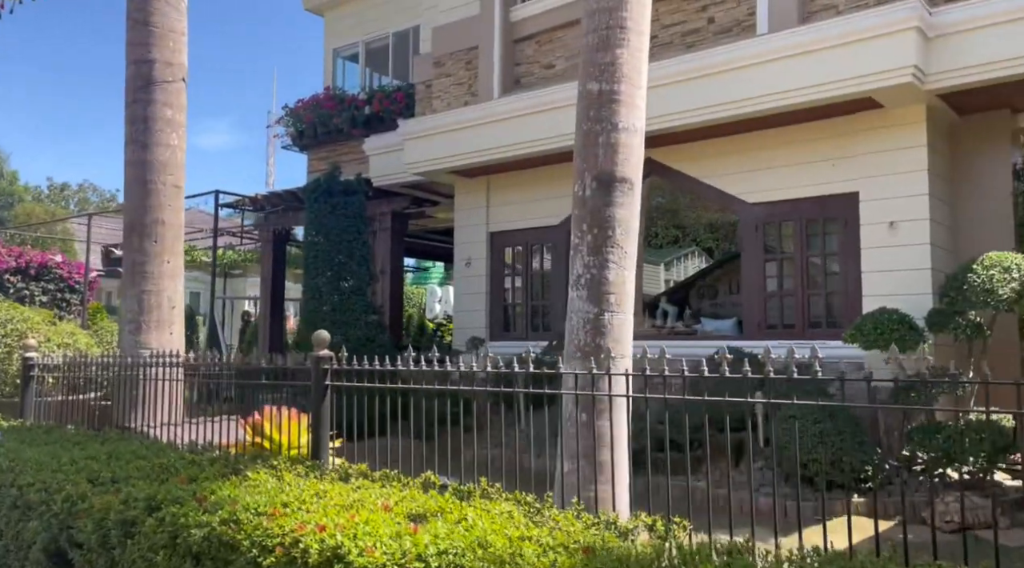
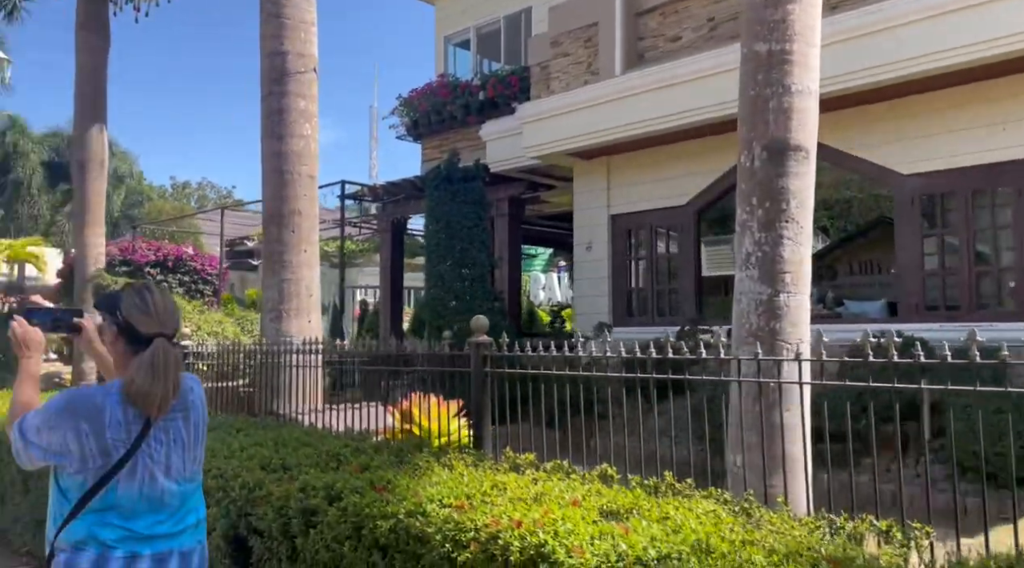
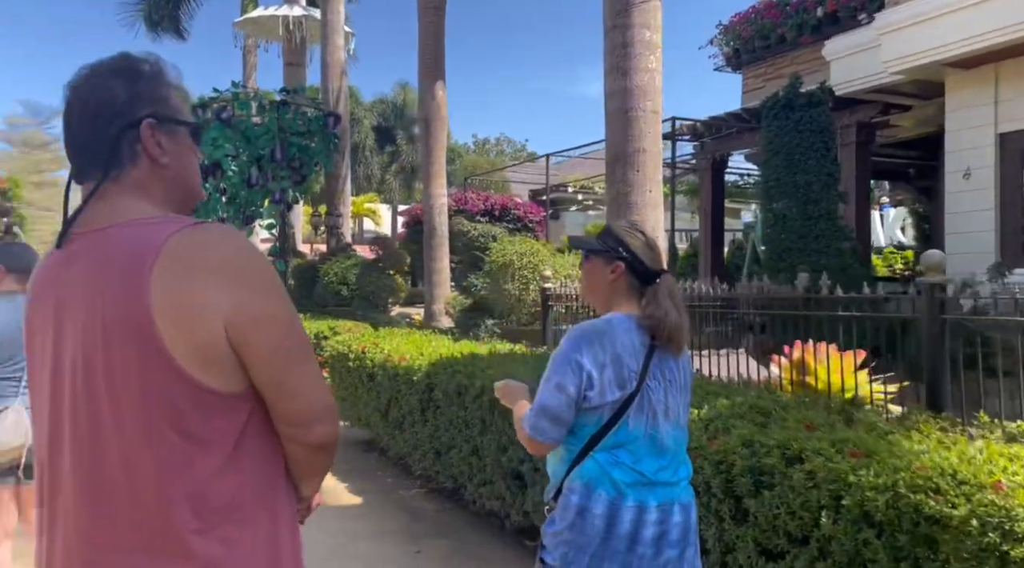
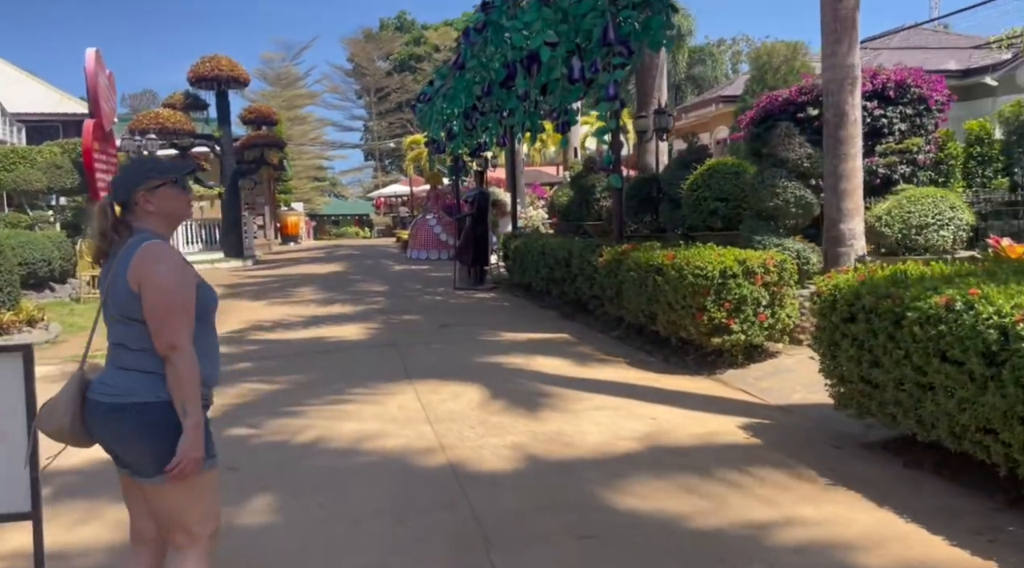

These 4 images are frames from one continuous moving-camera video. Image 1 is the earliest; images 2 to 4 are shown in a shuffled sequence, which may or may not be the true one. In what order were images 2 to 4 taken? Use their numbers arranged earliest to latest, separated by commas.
2, 3, 4
